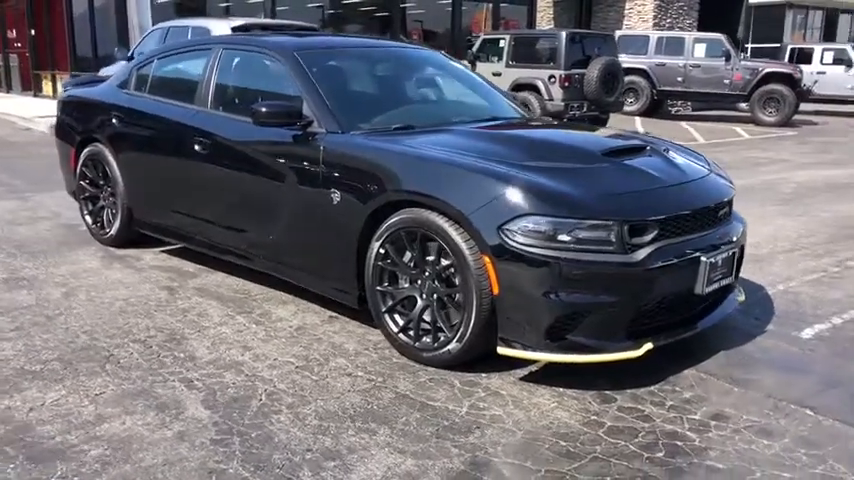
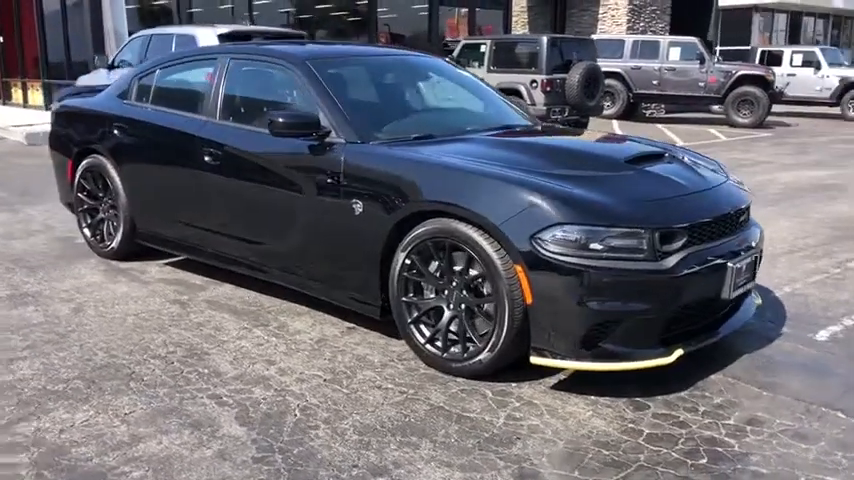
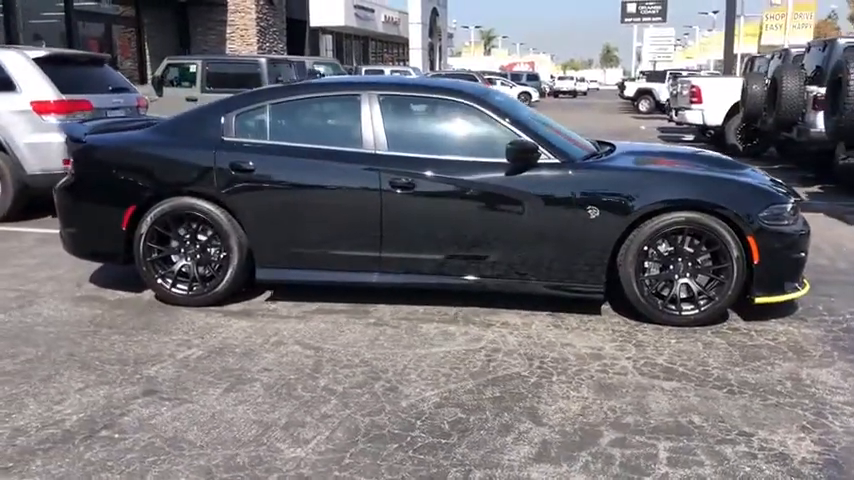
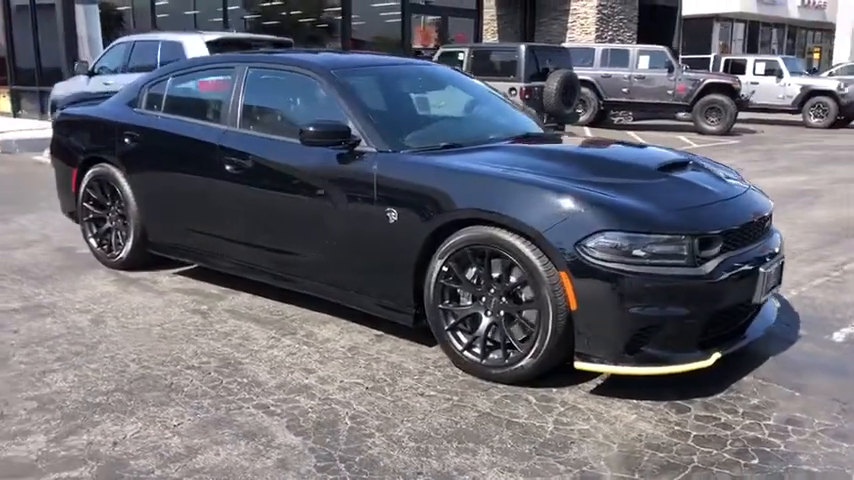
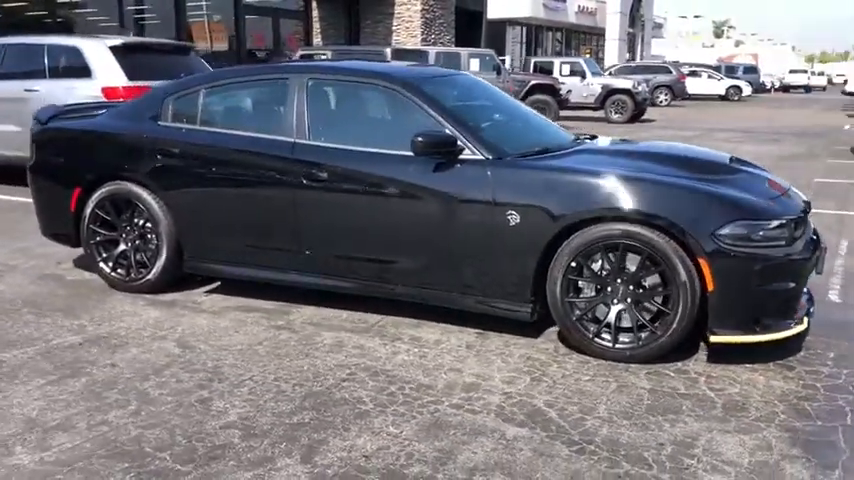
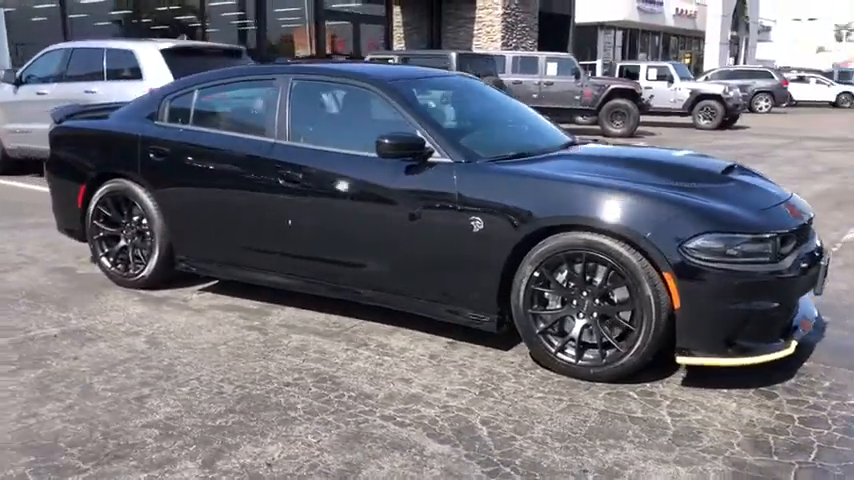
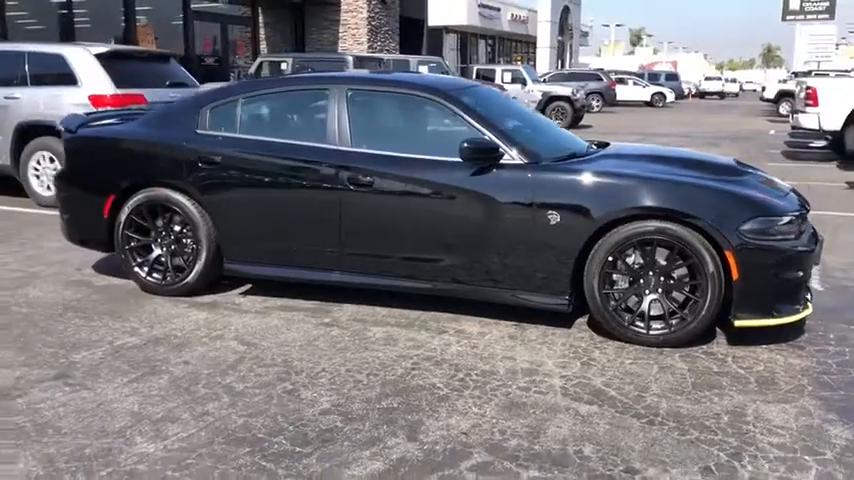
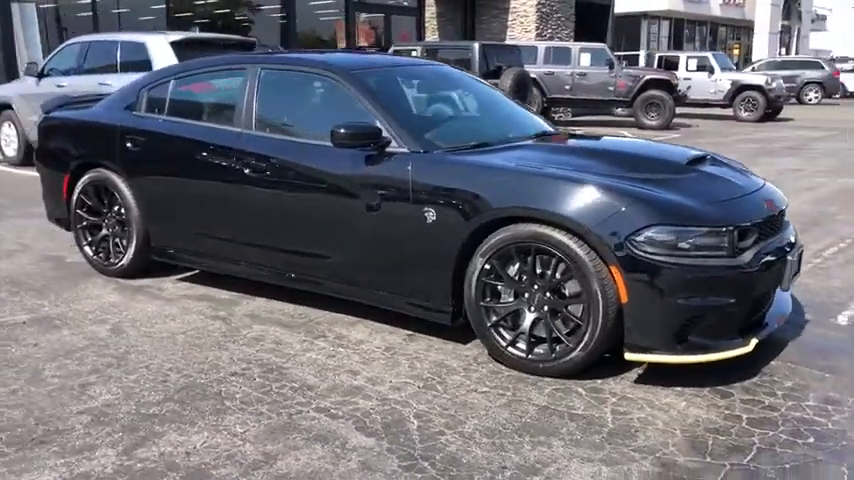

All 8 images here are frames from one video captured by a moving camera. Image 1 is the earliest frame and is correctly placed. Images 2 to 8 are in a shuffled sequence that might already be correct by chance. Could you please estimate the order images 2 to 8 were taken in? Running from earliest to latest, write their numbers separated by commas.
2, 4, 8, 6, 5, 7, 3
